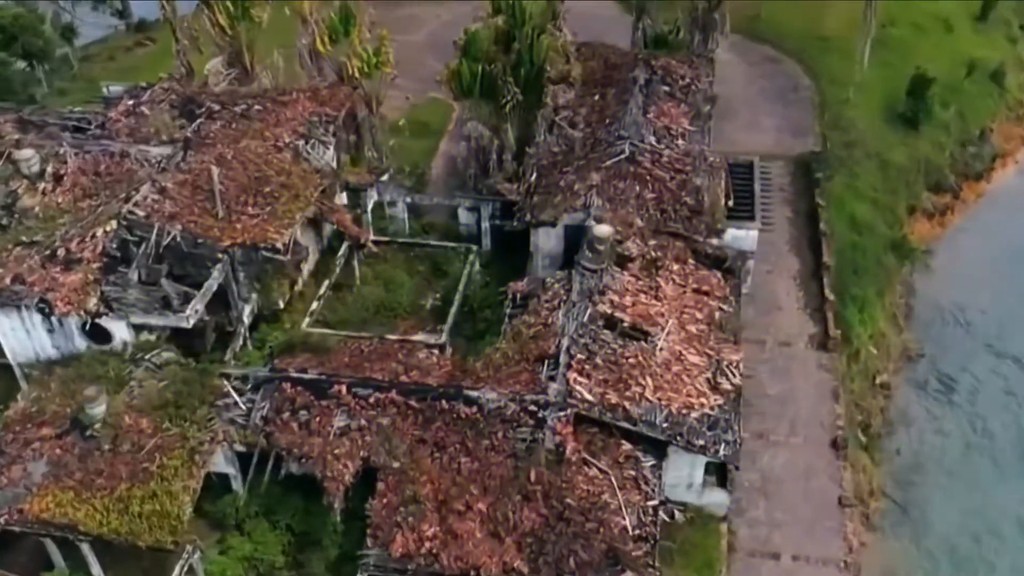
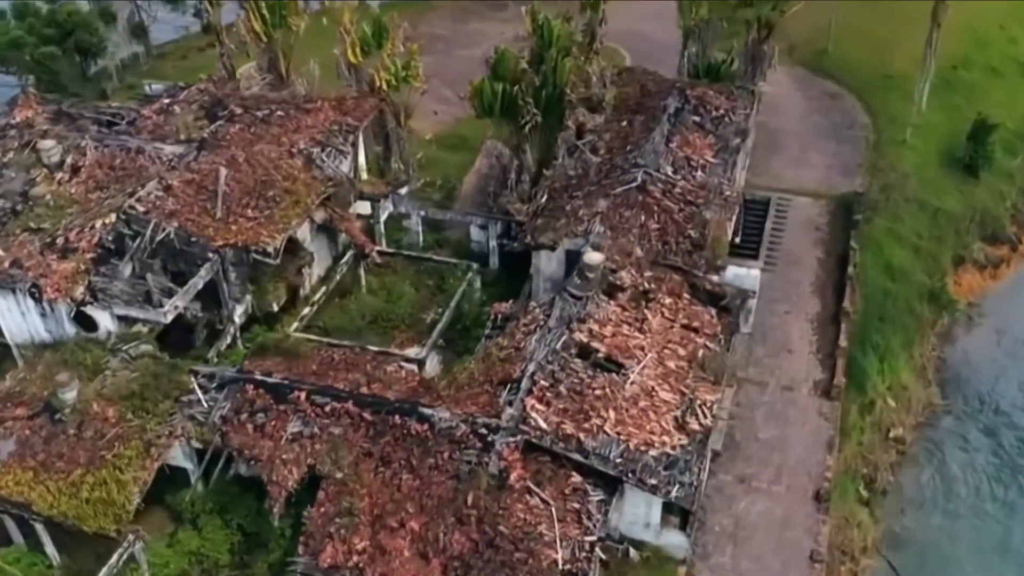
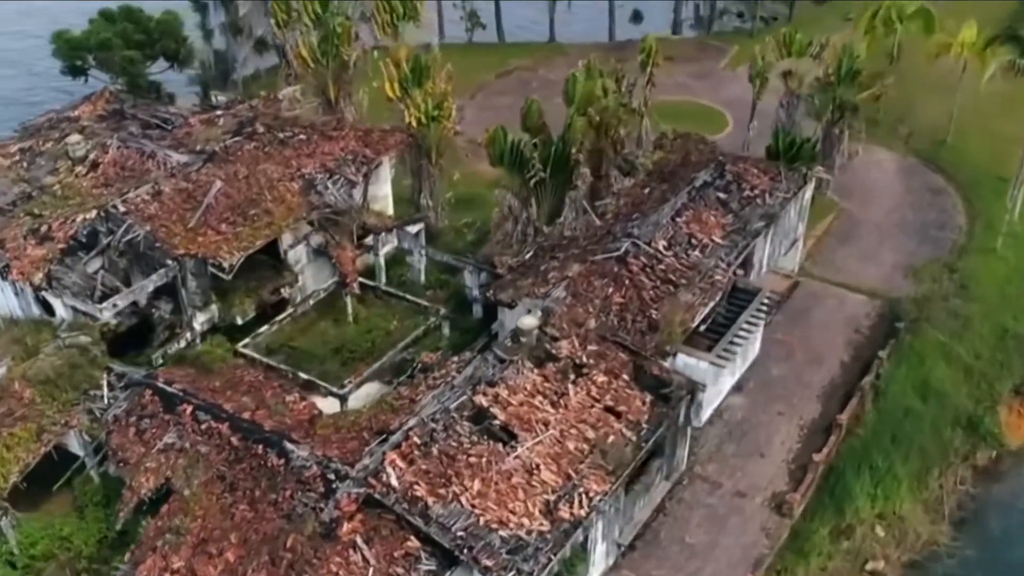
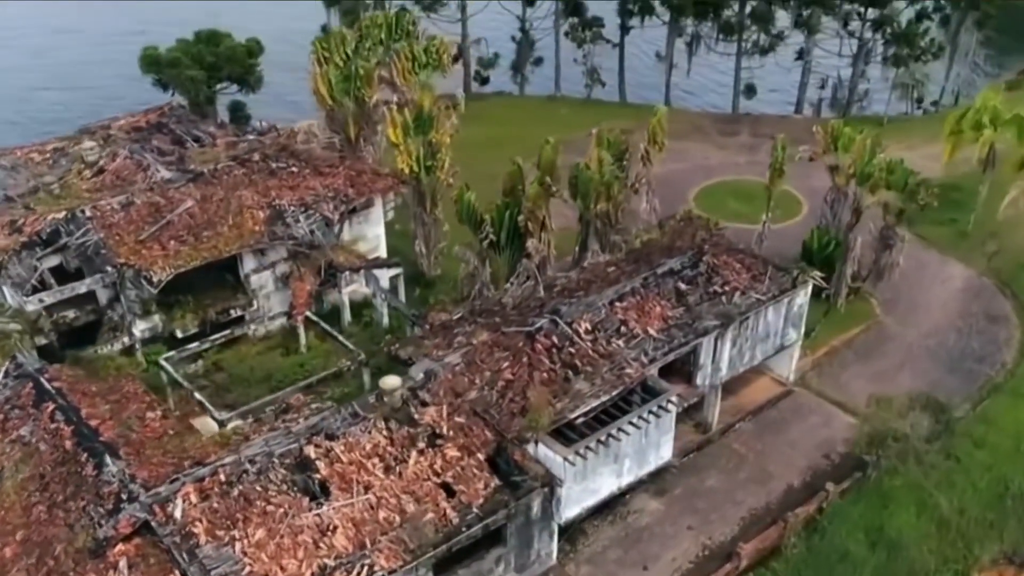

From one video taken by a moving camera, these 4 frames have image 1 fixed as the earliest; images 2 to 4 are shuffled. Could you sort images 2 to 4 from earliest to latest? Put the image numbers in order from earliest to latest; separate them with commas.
2, 3, 4
